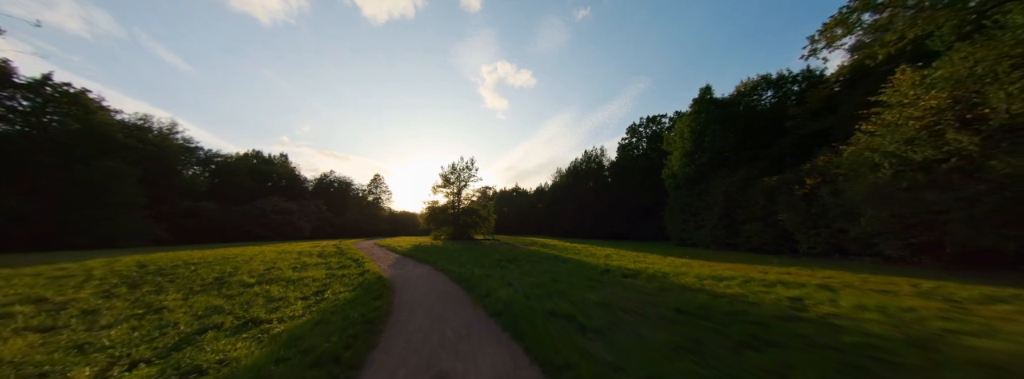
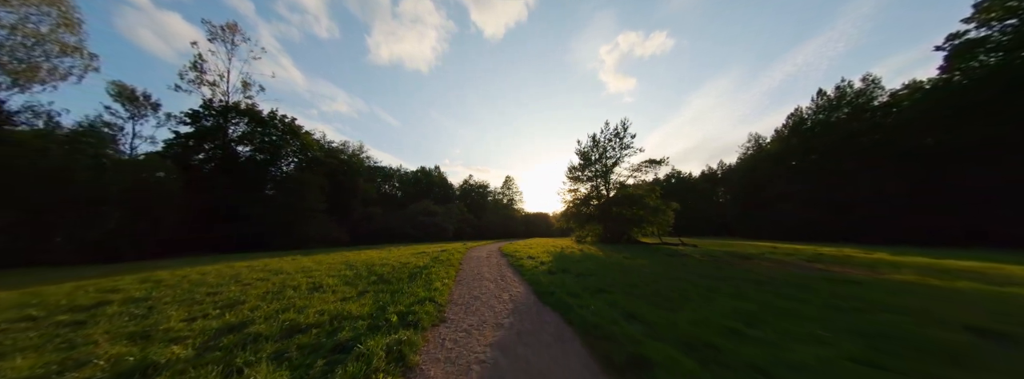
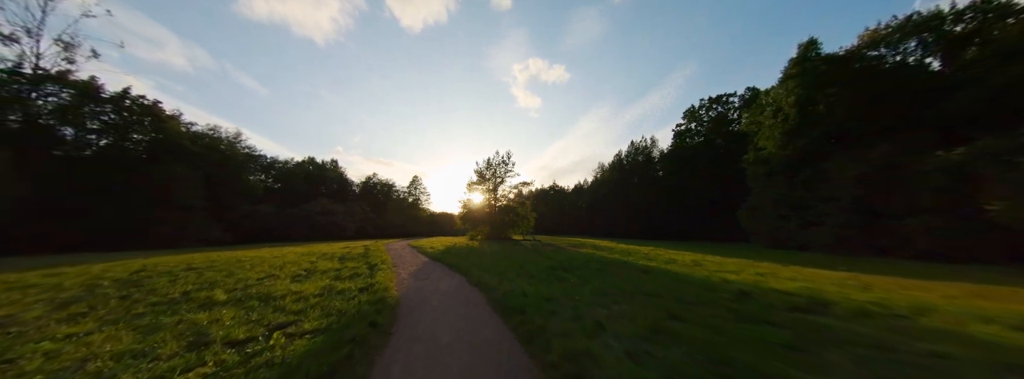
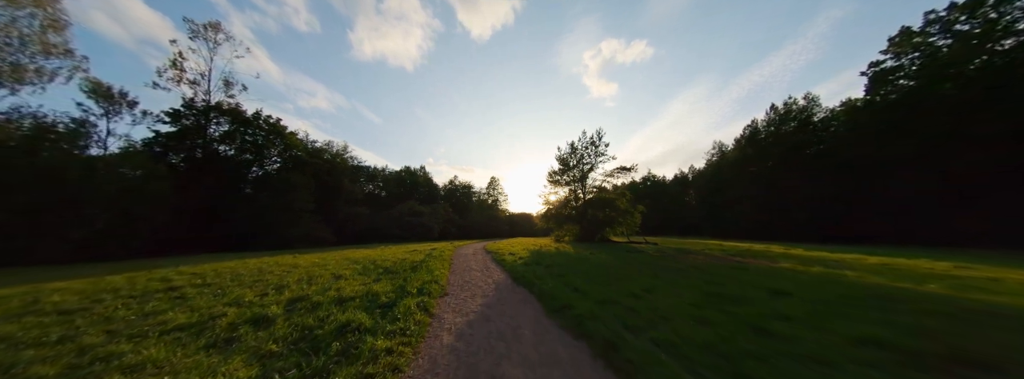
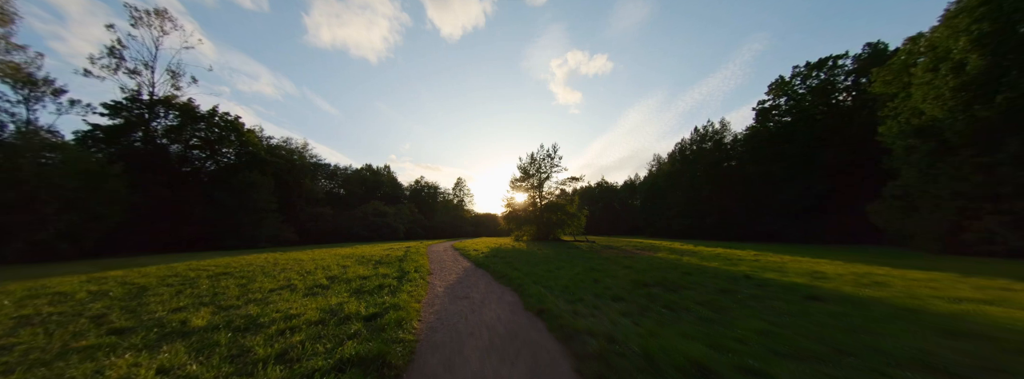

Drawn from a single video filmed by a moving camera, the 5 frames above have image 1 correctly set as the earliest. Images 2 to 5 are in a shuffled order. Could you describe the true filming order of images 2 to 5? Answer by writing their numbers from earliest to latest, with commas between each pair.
3, 5, 4, 2
